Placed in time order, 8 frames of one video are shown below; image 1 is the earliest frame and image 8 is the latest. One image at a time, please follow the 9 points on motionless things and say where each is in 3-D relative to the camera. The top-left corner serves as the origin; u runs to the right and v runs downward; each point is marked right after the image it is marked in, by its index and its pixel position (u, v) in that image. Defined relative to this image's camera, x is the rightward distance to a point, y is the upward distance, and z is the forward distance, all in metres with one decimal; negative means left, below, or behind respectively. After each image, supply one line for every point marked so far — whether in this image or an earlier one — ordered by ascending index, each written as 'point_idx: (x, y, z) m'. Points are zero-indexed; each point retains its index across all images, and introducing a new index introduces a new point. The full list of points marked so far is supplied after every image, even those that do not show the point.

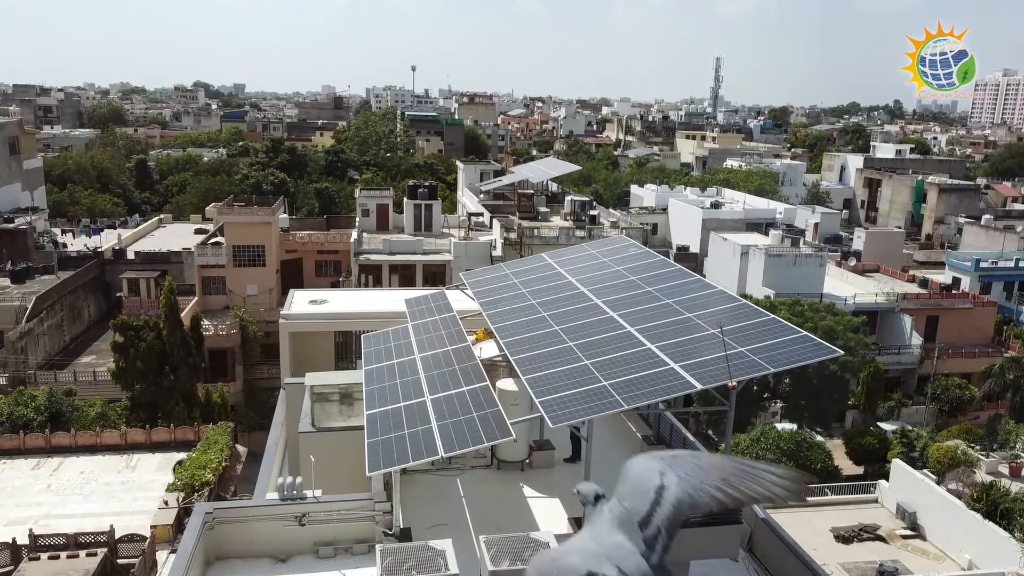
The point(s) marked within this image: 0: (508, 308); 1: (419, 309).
0: (-0.1, -0.4, +15.6) m
1: (-1.9, -0.5, +17.0) m
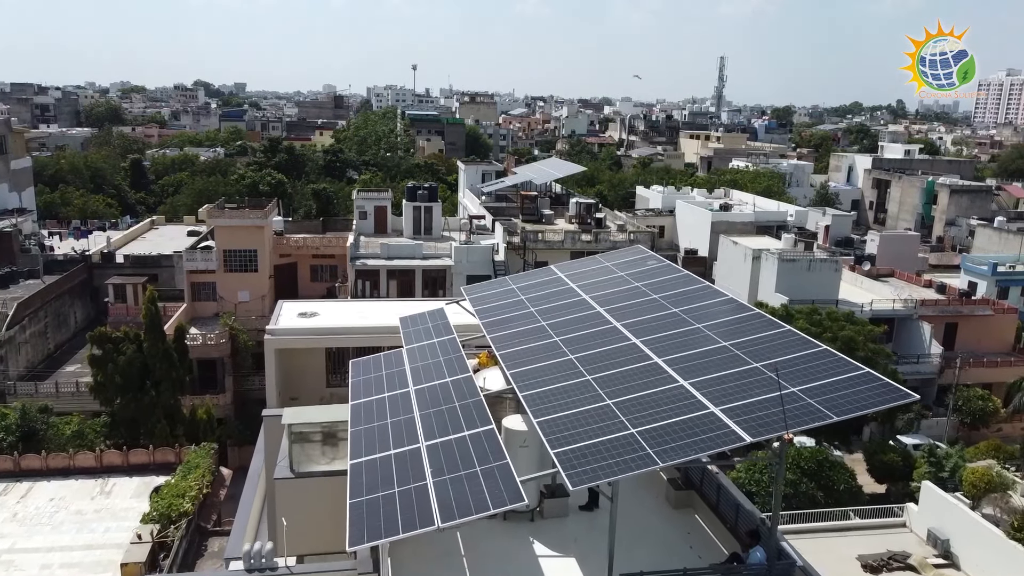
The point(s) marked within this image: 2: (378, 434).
0: (+0.1, -0.7, +13.9) m
1: (-1.8, -0.8, +15.2) m
2: (-1.8, -2.0, +10.9) m
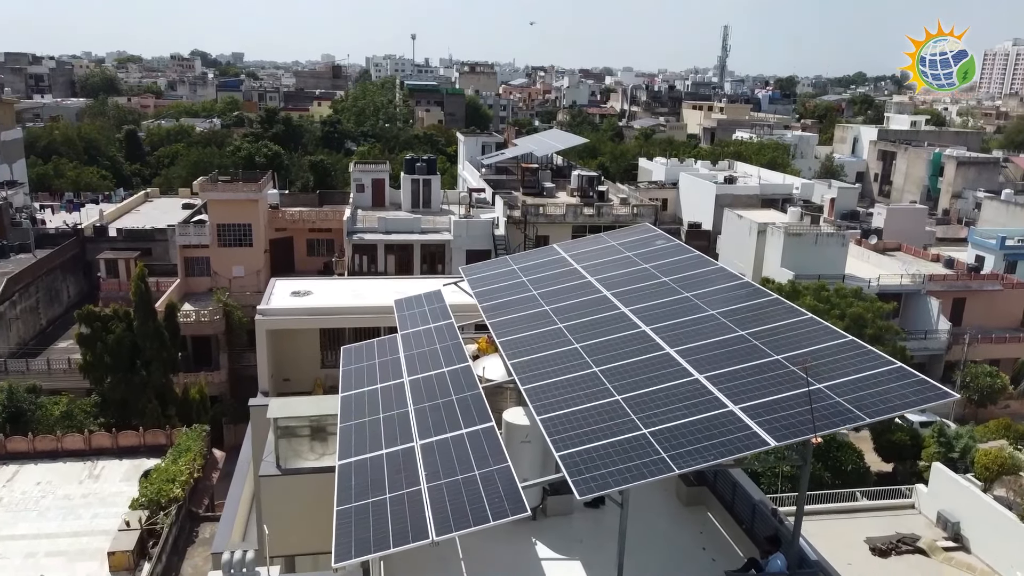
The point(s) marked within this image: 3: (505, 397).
0: (+0.1, -0.4, +13.1) m
1: (-1.8, -0.5, +14.4) m
2: (-1.8, -1.8, +10.2) m
3: (-0.1, -1.6, +12.0) m
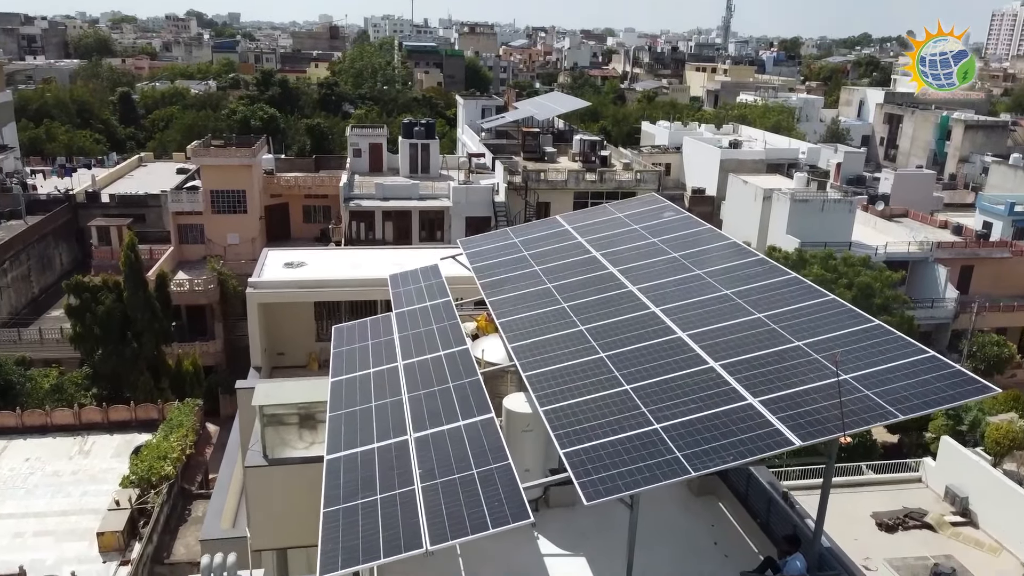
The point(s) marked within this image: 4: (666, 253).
0: (+0.1, -0.1, +12.4) m
1: (-1.8, 0.0, +13.7) m
2: (-1.8, -1.6, +9.5) m
3: (-0.1, -1.3, +11.4) m
4: (+2.4, +0.5, +12.5) m
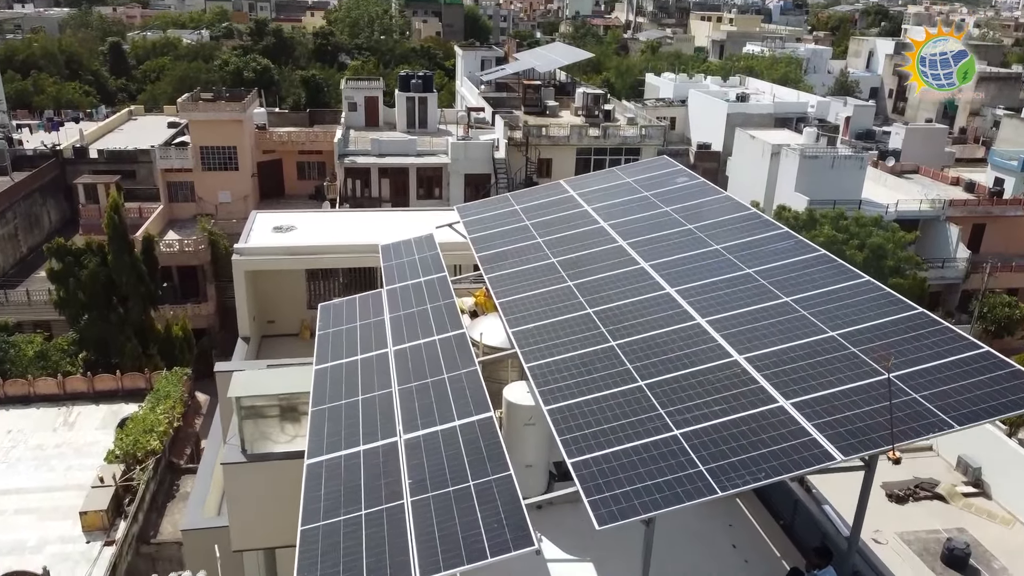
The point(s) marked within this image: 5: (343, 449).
0: (+0.1, +0.3, +11.4) m
1: (-1.8, +0.4, +12.7) m
2: (-1.8, -1.4, +8.7) m
3: (-0.1, -1.0, +10.5) m
4: (+2.4, +0.9, +11.5) m
5: (-1.7, -1.6, +8.1) m
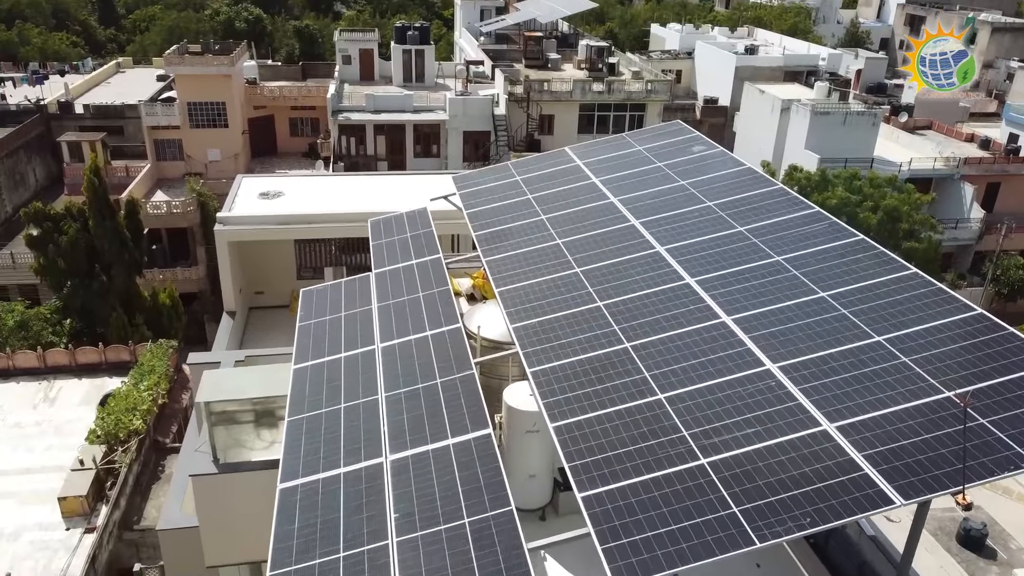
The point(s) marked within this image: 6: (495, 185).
0: (+0.1, +0.5, +10.3) m
1: (-1.8, +0.7, +11.7) m
2: (-1.8, -1.3, +7.7) m
3: (-0.1, -0.9, +9.5) m
4: (+2.4, +1.1, +10.4) m
5: (-1.7, -1.6, +7.2) m
6: (-0.3, +1.6, +12.7) m
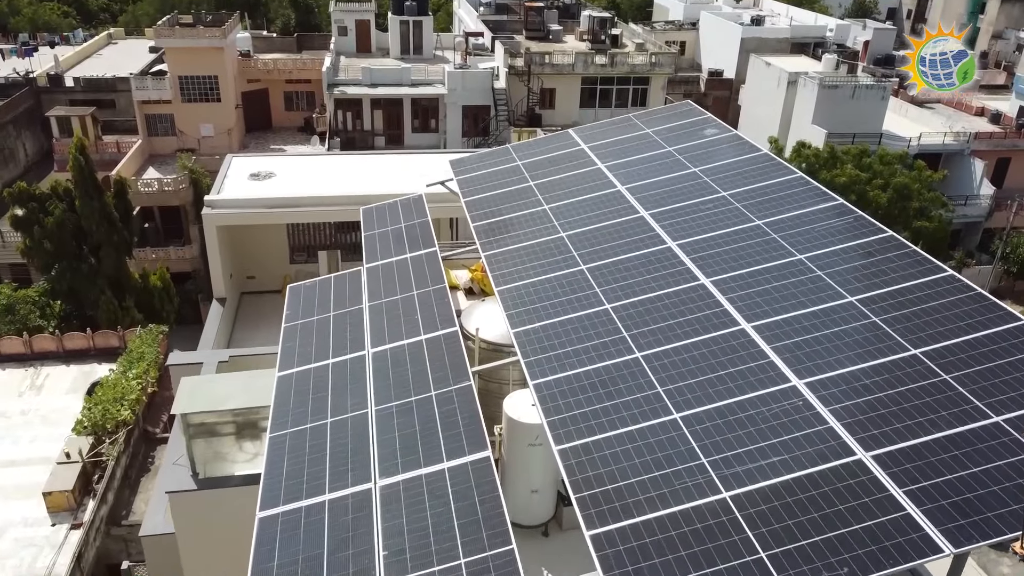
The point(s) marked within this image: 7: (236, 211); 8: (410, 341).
0: (+0.1, +0.5, +9.7) m
1: (-1.8, +0.8, +11.0) m
2: (-1.8, -1.4, +7.1) m
3: (-0.1, -0.8, +8.9) m
4: (+2.4, +1.1, +9.7) m
5: (-1.7, -1.6, +6.6) m
6: (-0.3, +1.7, +12.0) m
7: (-5.4, +1.5, +16.0) m
8: (-1.0, -0.5, +8.3) m
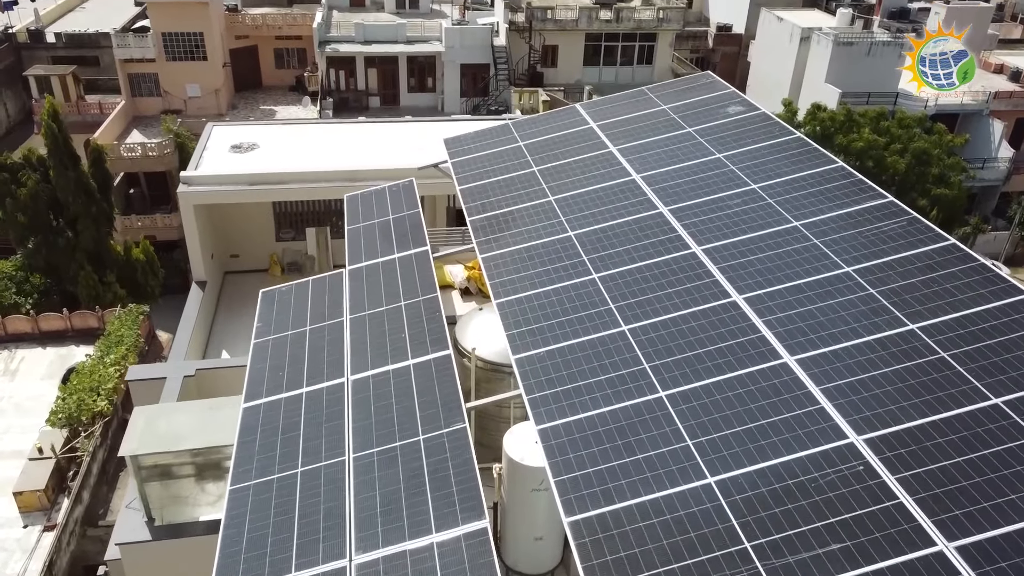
0: (+0.1, +0.5, +8.5) m
1: (-1.7, +0.8, +9.9) m
2: (-1.7, -1.6, +6.1) m
3: (0.0, -1.0, +7.8) m
4: (+2.4, +1.1, +8.5) m
5: (-1.6, -1.9, +5.6) m
6: (-0.2, +1.8, +10.8) m
7: (-5.4, +1.8, +14.8) m
8: (-1.0, -0.7, +7.2) m
